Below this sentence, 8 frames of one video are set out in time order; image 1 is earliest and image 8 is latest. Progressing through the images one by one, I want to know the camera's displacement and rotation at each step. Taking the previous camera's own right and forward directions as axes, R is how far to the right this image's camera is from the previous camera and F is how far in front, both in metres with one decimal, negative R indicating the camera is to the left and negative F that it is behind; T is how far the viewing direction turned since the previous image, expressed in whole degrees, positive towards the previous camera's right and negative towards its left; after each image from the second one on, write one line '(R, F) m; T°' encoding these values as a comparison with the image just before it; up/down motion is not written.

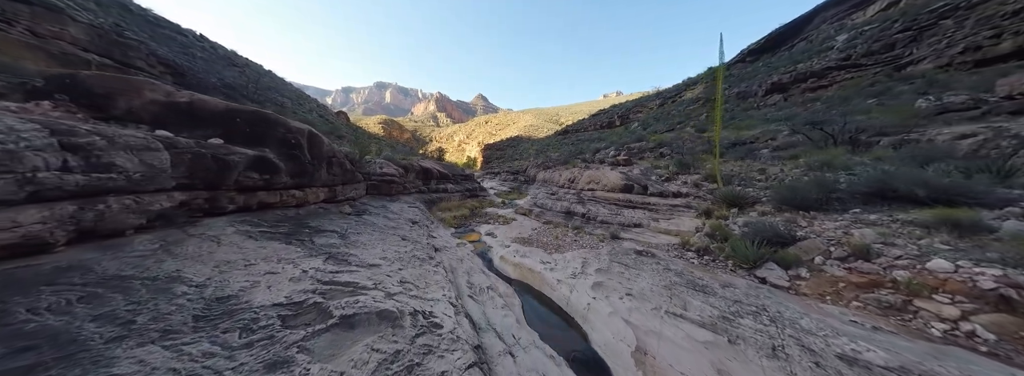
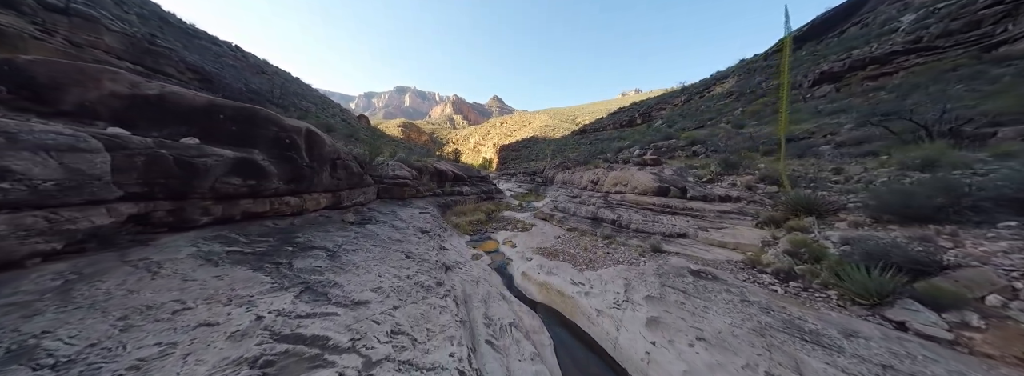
(-0.2, +0.8) m; -4°
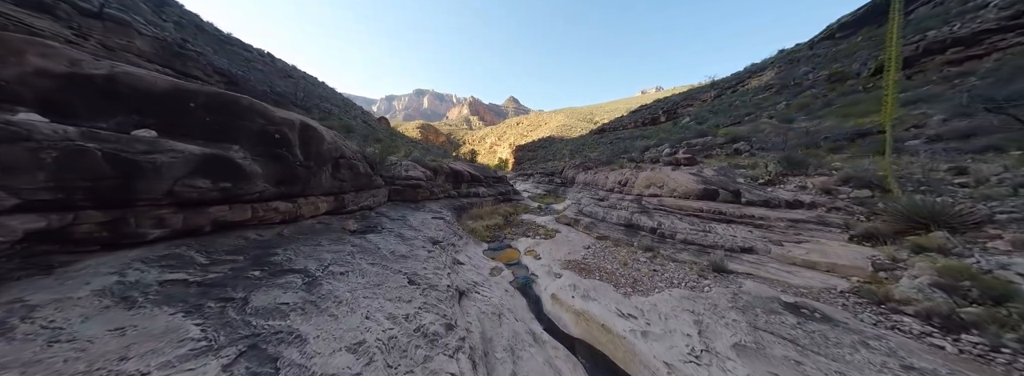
(-0.2, +0.8) m; -4°
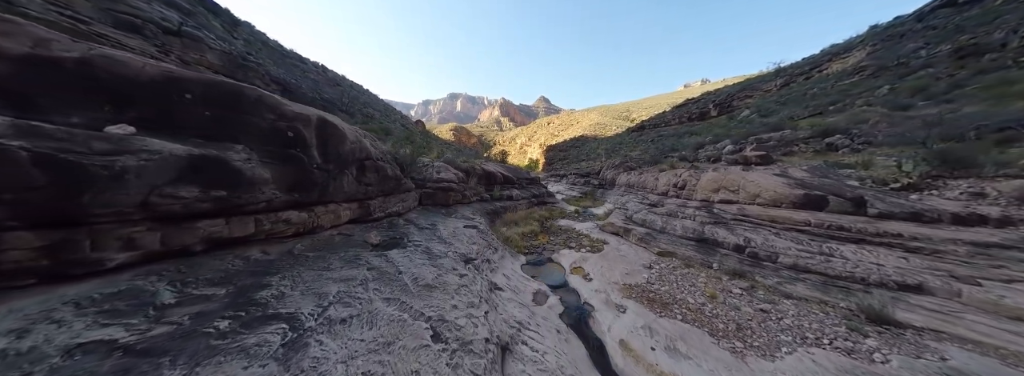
(-0.4, +0.9) m; -7°
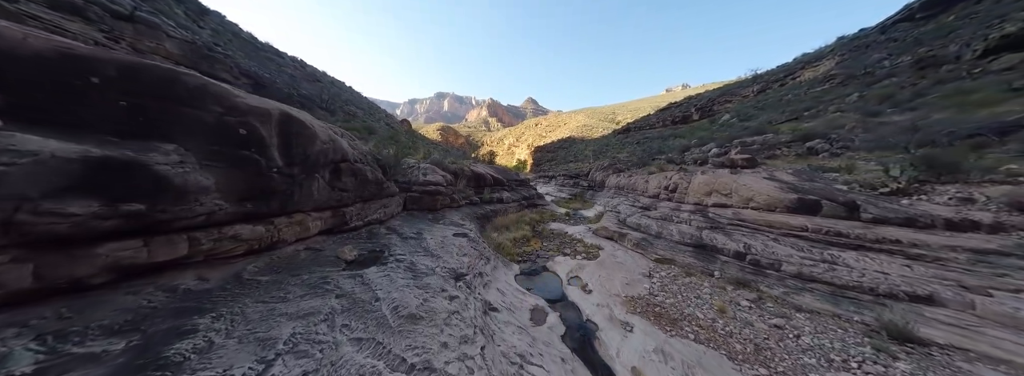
(-0.1, +0.4) m; +3°
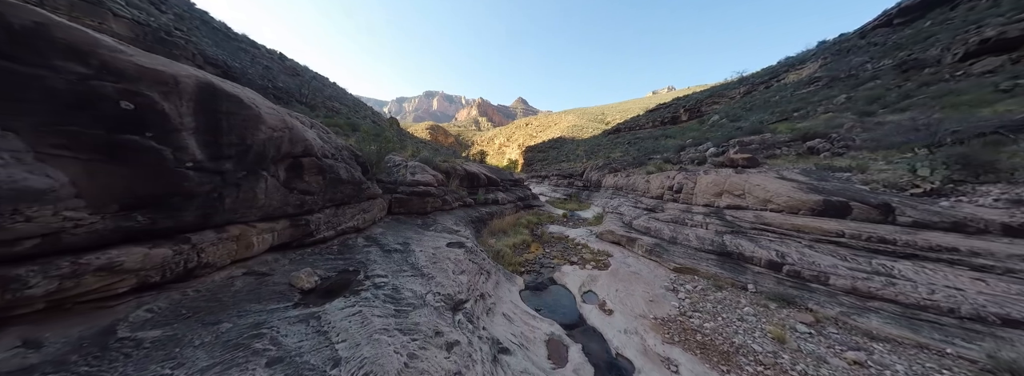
(-0.3, +0.8) m; +2°
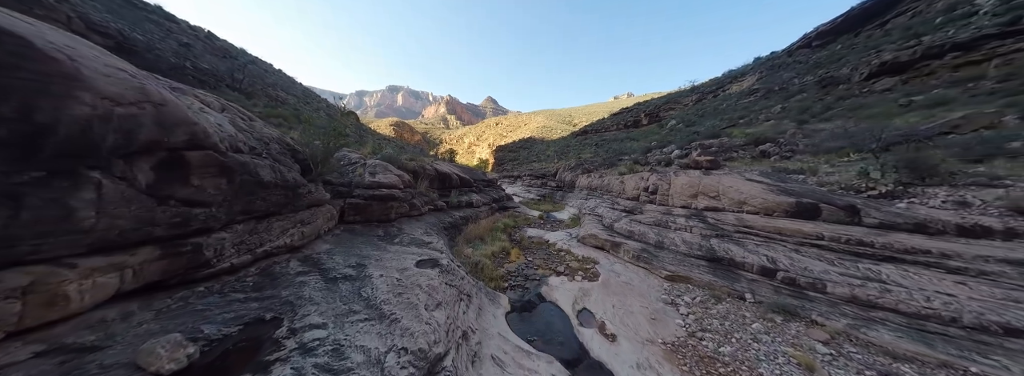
(-0.2, +0.8) m; +7°
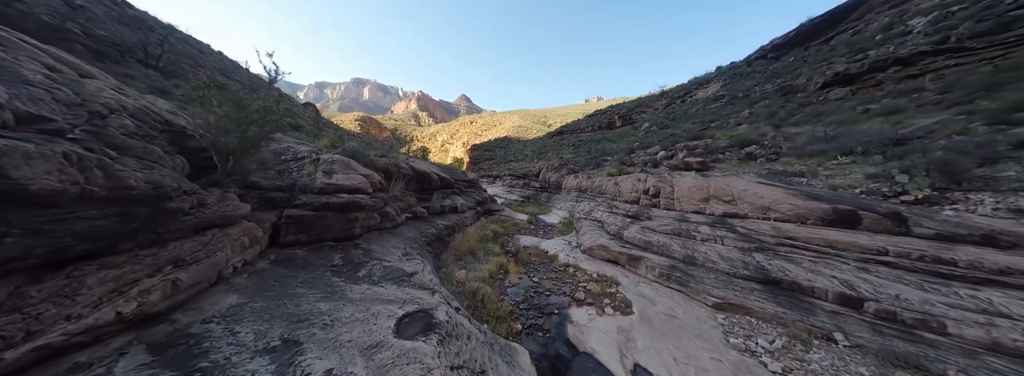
(-0.7, +1.5) m; +6°
